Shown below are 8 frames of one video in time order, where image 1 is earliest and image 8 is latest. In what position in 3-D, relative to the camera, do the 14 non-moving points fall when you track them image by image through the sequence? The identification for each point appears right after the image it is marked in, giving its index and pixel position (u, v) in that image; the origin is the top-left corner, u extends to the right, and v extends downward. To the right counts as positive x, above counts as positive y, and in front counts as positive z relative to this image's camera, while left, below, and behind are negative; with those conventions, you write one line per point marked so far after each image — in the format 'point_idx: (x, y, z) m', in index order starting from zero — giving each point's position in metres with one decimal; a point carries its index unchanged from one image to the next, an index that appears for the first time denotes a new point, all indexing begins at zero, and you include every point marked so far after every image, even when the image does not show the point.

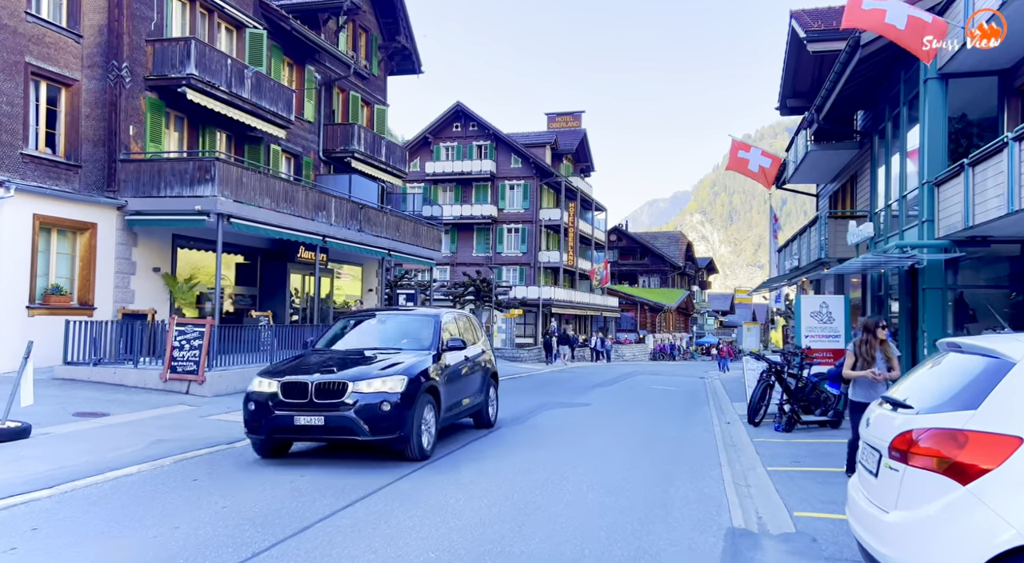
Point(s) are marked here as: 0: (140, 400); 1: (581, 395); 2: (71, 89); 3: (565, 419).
0: (-6.3, -2.0, +13.4) m
1: (+1.5, -2.7, +18.6) m
2: (-10.0, +4.4, +18.1) m
3: (+0.9, -2.4, +14.0) m
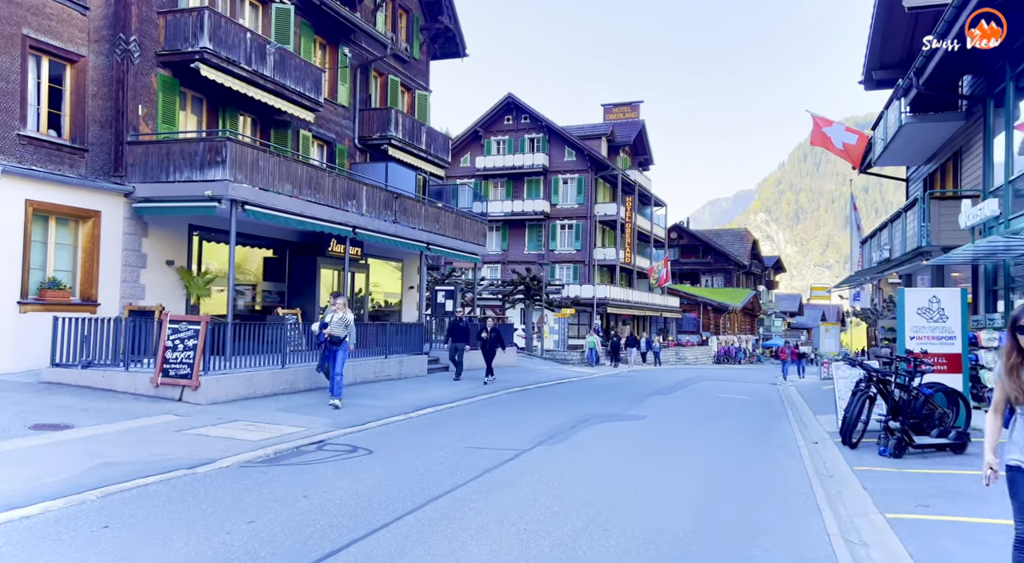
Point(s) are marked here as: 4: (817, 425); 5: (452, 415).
0: (-5.7, -1.9, +11.7) m
1: (+2.4, -2.5, +16.2) m
2: (-9.1, +4.5, +16.6) m
3: (+1.5, -2.3, +11.7) m
4: (+5.5, -2.7, +14.5) m
5: (-1.0, -2.3, +13.5) m
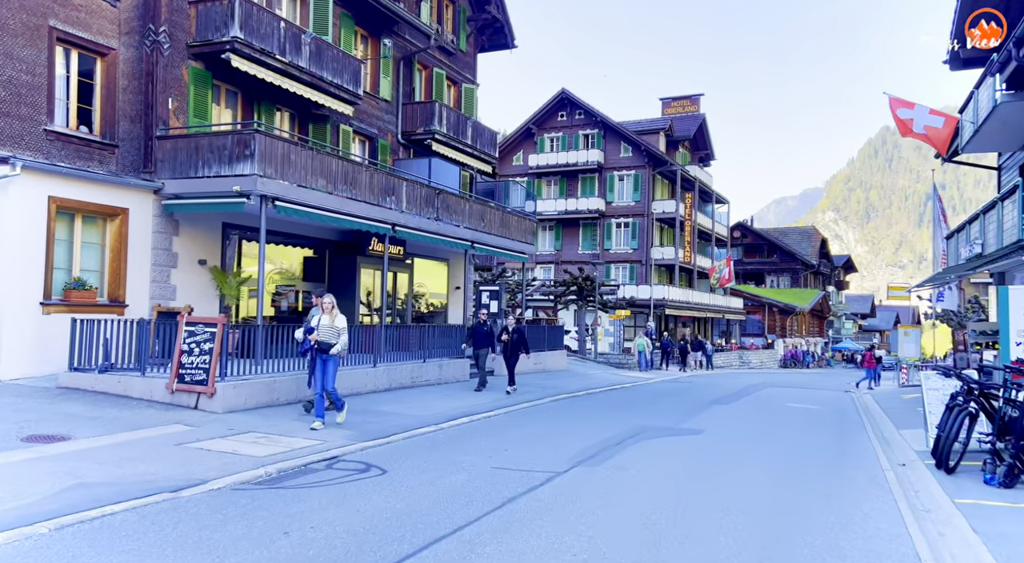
0: (-5.2, -1.9, +10.8) m
1: (+3.3, -2.5, +14.8) m
2: (-8.2, +4.5, +16.1) m
3: (+2.0, -2.2, +10.4) m
4: (+6.2, -2.7, +12.8) m
5: (-0.4, -2.3, +12.3) m
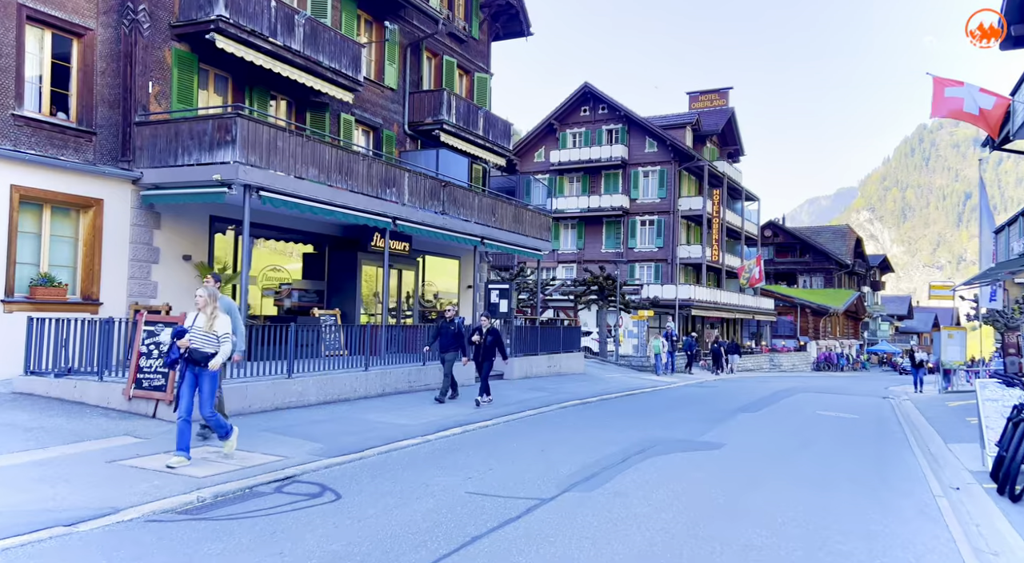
0: (-5.3, -1.8, +9.7) m
1: (+3.3, -2.4, +13.3) m
2: (-8.1, +4.6, +15.0) m
3: (+1.9, -2.2, +9.0) m
4: (+6.2, -2.6, +11.3) m
5: (-0.5, -2.2, +10.9) m
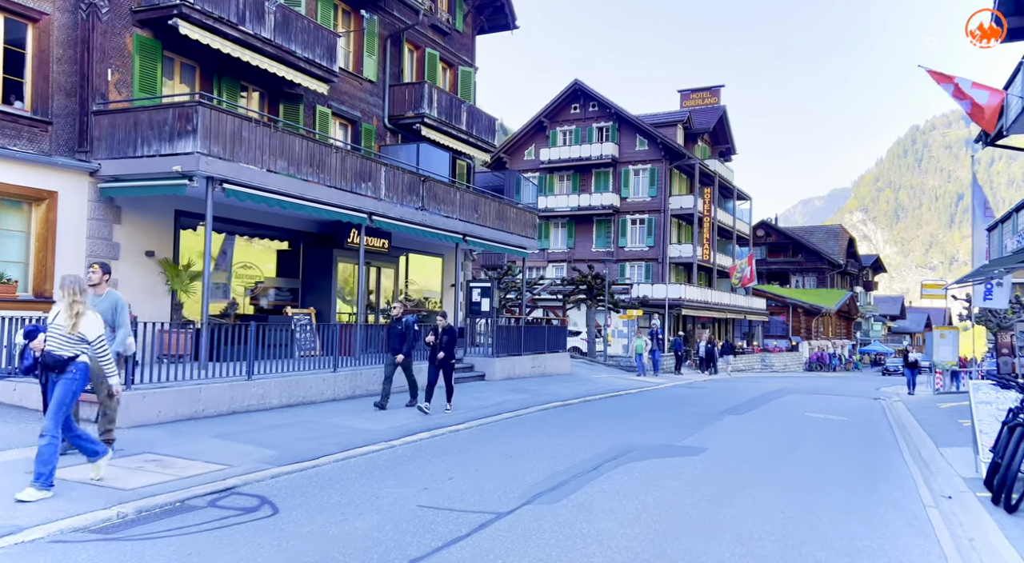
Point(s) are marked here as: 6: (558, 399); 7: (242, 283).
0: (-5.7, -1.7, +9.0) m
1: (+2.9, -2.4, +12.8) m
2: (-8.5, +4.6, +14.4) m
3: (+1.5, -2.1, +8.4) m
4: (+5.8, -2.6, +10.7) m
5: (-0.9, -2.2, +10.3) m
6: (+1.1, -2.7, +18.2) m
7: (-6.0, 0.0, +17.6) m
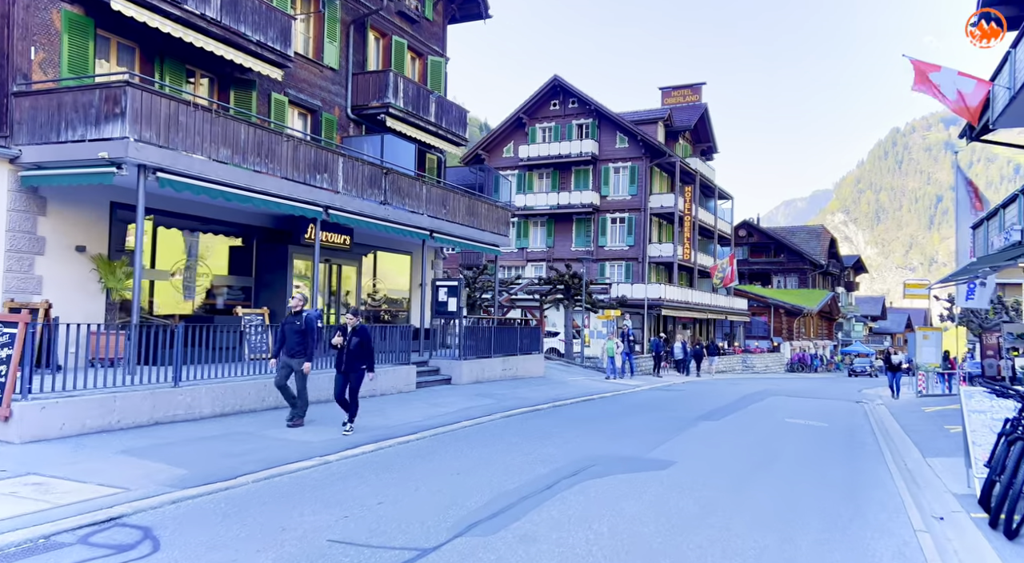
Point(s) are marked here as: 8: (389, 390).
0: (-6.3, -1.7, +7.9) m
1: (+2.2, -2.4, +11.8) m
2: (-9.2, +4.7, +13.2) m
3: (+0.9, -2.1, +7.4) m
4: (+5.2, -2.5, +9.8) m
5: (-1.5, -2.1, +9.3) m
6: (+0.3, -2.6, +17.2) m
7: (-6.7, 0.0, +16.4) m
8: (-2.5, -2.2, +16.1) m
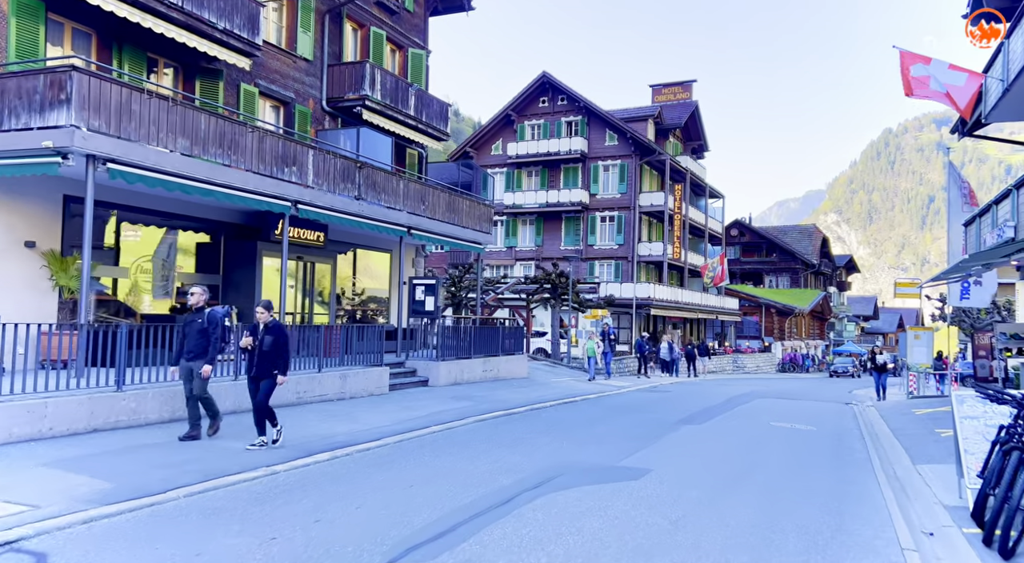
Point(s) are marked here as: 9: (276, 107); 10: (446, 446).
0: (-6.7, -1.6, +7.2) m
1: (+1.8, -2.3, +11.2) m
2: (-9.7, +4.7, +12.5) m
3: (+0.5, -2.0, +6.8) m
4: (+4.7, -2.5, +9.2) m
5: (-1.9, -2.1, +8.7) m
6: (-0.2, -2.6, +16.6) m
7: (-7.2, +0.1, +15.7) m
8: (-2.9, -2.2, +15.4) m
9: (-5.8, +4.2, +19.4) m
10: (-0.9, -2.3, +11.0) m
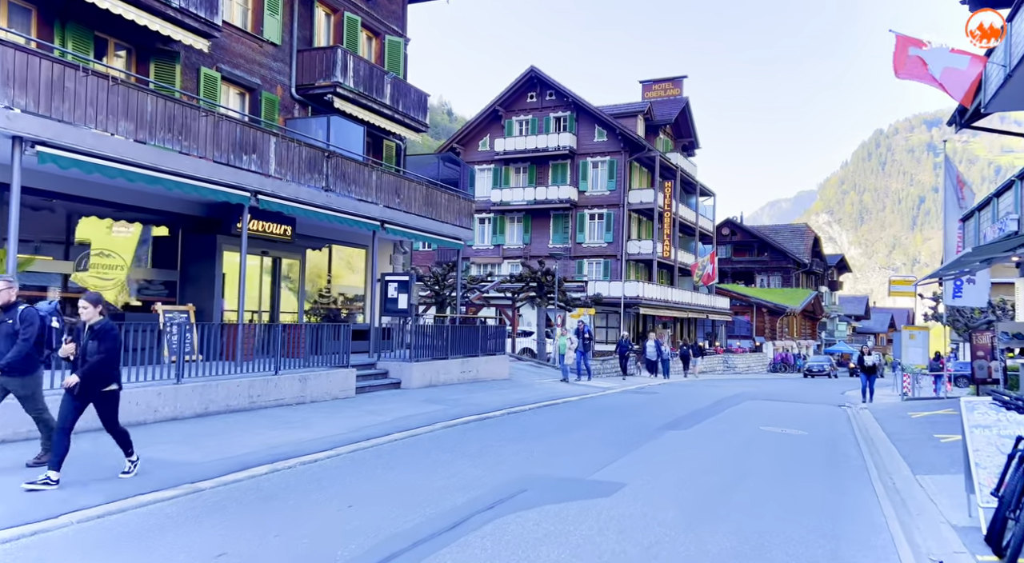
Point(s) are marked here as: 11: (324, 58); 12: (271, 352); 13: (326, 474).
0: (-7.1, -1.6, +6.2) m
1: (+1.3, -2.3, +10.2) m
2: (-10.1, +4.8, +11.4) m
3: (+0.1, -2.0, +5.8) m
4: (+4.3, -2.4, +8.3) m
5: (-2.3, -2.0, +7.7) m
6: (-0.7, -2.5, +15.6) m
7: (-7.7, +0.2, +14.7) m
8: (-3.4, -2.1, +14.4) m
9: (-6.3, +4.3, +18.4) m
10: (-1.4, -2.2, +10.0) m
11: (-4.7, +5.5, +19.7) m
12: (-4.1, -1.1, +13.4) m
13: (-2.0, -2.1, +8.7) m
